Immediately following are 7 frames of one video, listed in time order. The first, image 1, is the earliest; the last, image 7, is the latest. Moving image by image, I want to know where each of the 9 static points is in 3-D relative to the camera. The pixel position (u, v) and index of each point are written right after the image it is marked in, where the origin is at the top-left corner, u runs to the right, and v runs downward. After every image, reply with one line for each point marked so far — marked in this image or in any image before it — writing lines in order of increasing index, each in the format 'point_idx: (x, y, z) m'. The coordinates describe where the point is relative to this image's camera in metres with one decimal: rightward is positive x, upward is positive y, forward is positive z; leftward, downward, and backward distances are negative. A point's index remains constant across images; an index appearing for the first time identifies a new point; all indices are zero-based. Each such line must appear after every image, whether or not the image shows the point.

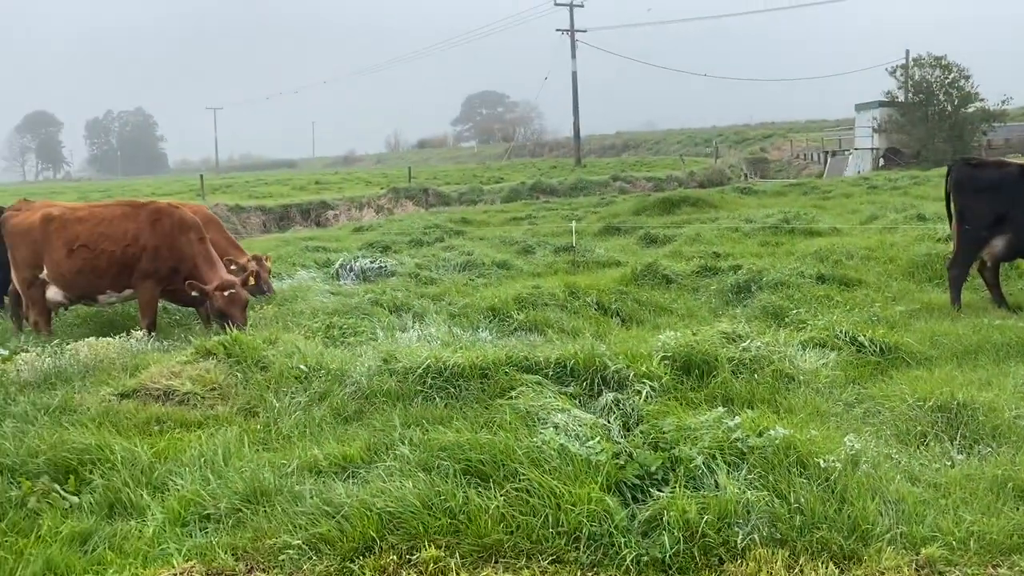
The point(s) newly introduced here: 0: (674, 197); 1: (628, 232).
0: (+3.7, +2.0, +20.0) m
1: (+2.1, +1.0, +16.0) m
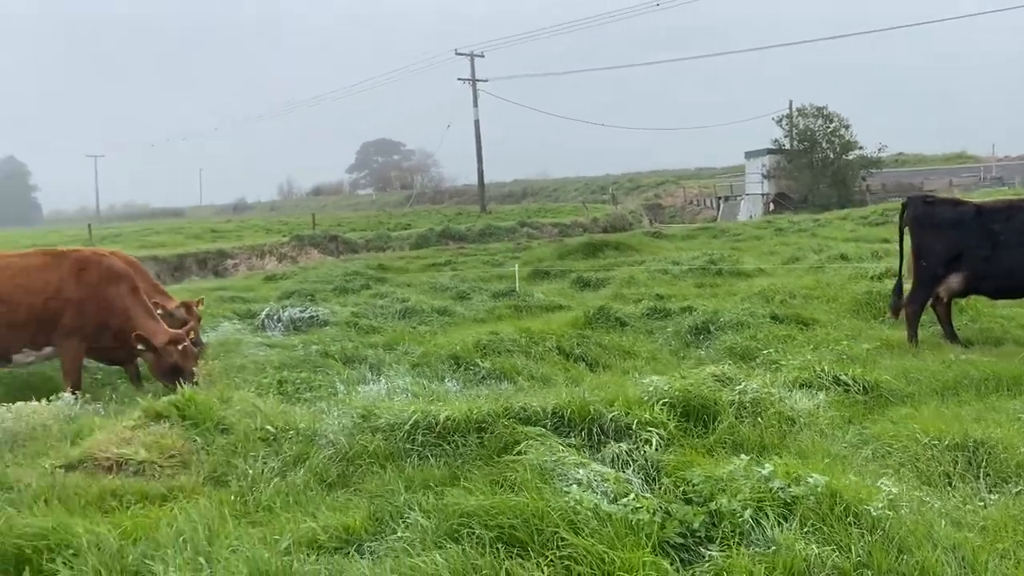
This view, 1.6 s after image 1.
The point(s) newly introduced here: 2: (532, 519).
0: (+1.9, +1.0, +20.0) m
1: (+0.9, +0.2, +15.8) m
2: (+0.1, -1.0, +3.8) m
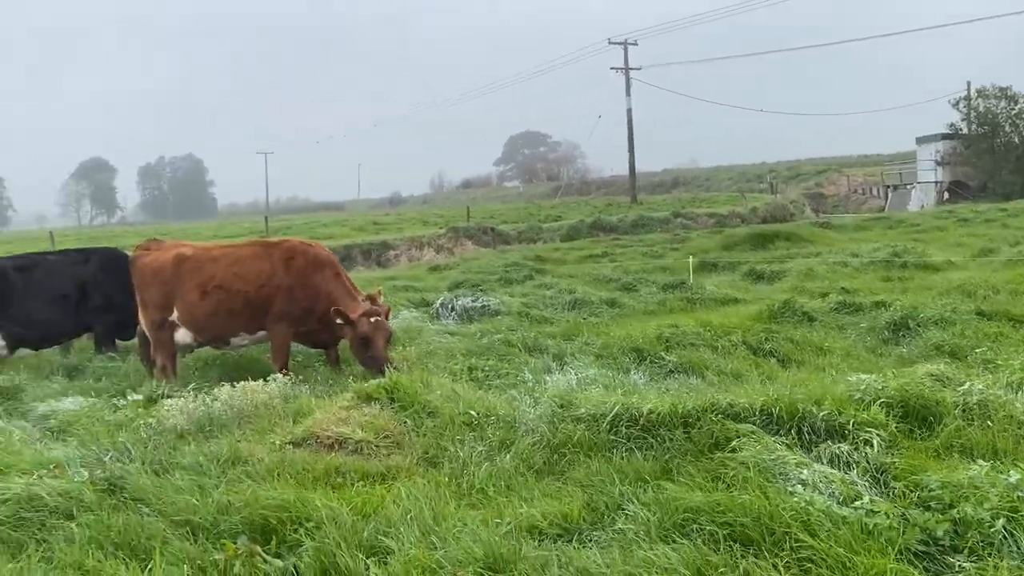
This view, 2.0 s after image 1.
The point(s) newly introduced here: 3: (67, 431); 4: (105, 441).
0: (+5.5, +1.2, +19.4) m
1: (+3.8, +0.4, +15.4) m
2: (+1.1, -1.0, +3.7) m
3: (-3.1, -1.0, +6.0) m
4: (-2.5, -1.0, +5.4) m
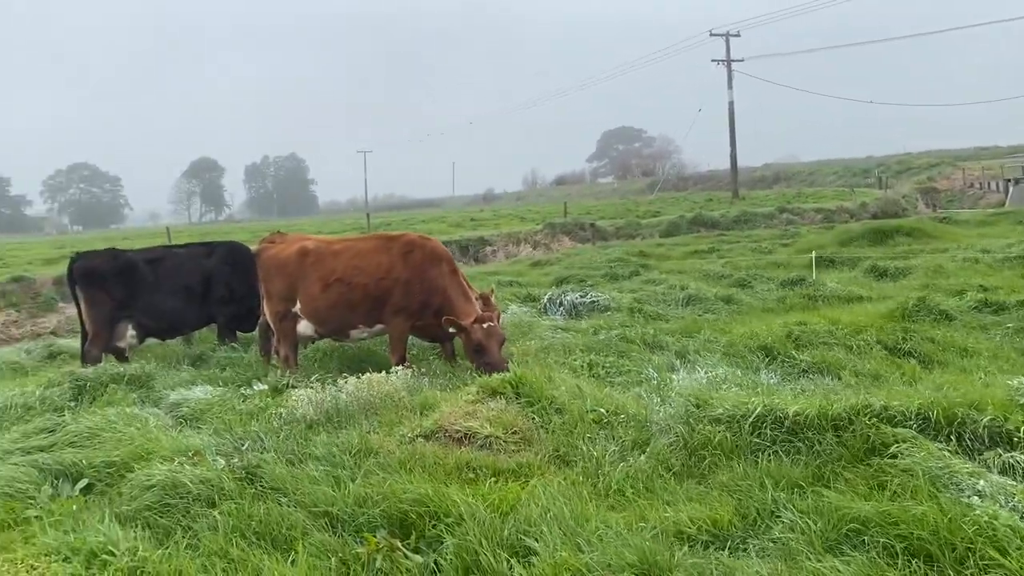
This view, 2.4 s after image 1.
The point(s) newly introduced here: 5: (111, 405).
0: (+7.8, +1.2, +18.5) m
1: (+5.7, +0.4, +14.7) m
2: (+1.7, -1.0, +3.4) m
3: (-2.2, -0.9, +6.1) m
4: (-1.7, -0.9, +5.5) m
5: (-3.1, -0.9, +6.7) m
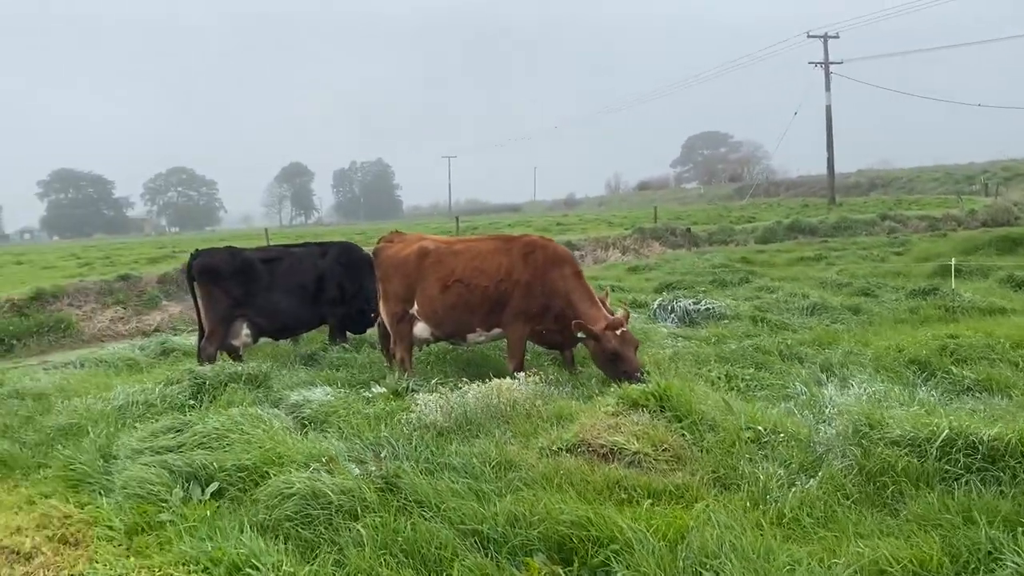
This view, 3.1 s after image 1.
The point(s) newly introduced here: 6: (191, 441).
0: (+9.8, +1.0, +17.3) m
1: (+7.4, +0.2, +13.8) m
2: (+2.3, -1.0, +2.9) m
3: (-1.3, -0.9, +5.9) m
4: (-0.9, -0.9, +5.3) m
5: (-2.1, -0.9, +6.6) m
6: (-2.0, -1.0, +5.4) m
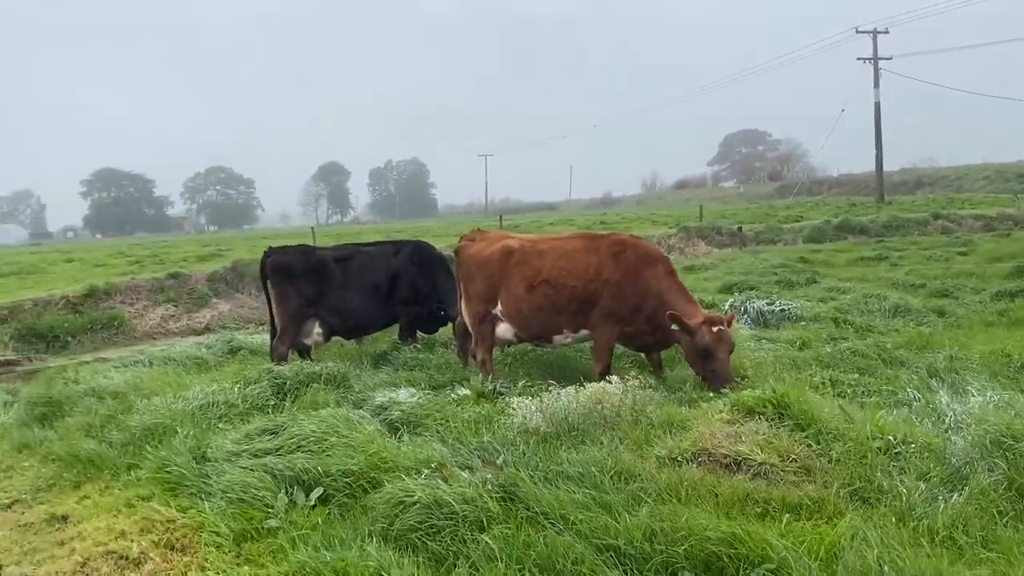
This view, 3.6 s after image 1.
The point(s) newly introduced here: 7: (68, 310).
0: (+10.9, +1.0, +16.7) m
1: (+8.3, +0.2, +13.3) m
2: (+2.9, -1.0, +2.6) m
3: (-0.6, -0.9, +5.7) m
4: (-0.2, -0.9, +5.1) m
5: (-1.4, -0.9, +6.5) m
6: (-1.4, -1.0, +5.3) m
7: (-9.3, -0.5, +18.1) m
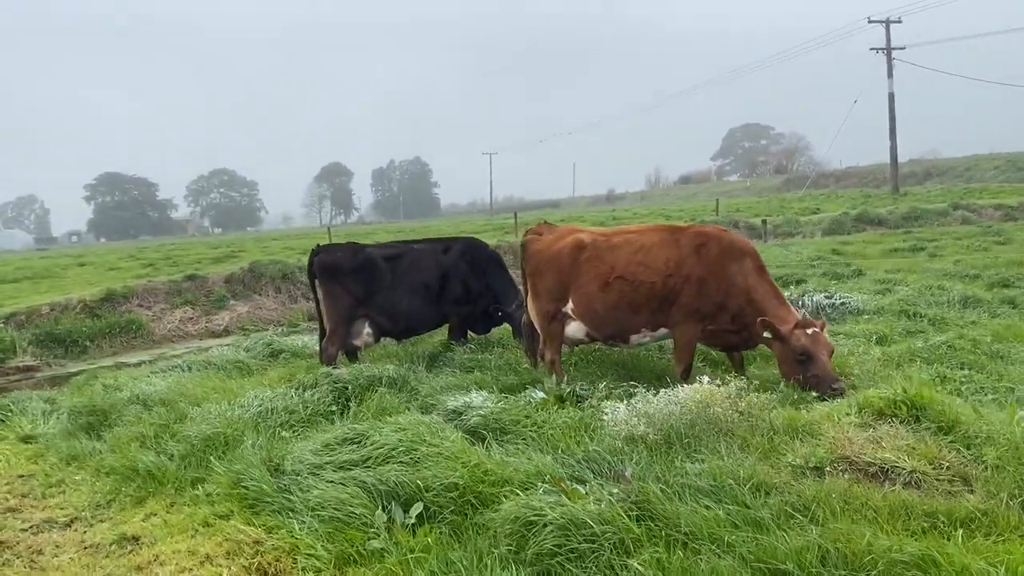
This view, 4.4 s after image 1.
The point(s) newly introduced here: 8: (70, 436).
0: (+11.6, +1.2, +16.2) m
1: (+8.9, +0.4, +12.8) m
2: (+3.4, -0.9, +2.1) m
3: (0.0, -0.9, +5.3) m
4: (+0.4, -0.9, +4.7) m
5: (-0.9, -0.9, +6.1) m
6: (-0.8, -0.9, +4.9) m
7: (-8.6, -0.5, +17.7) m
8: (-3.8, -1.3, +7.5) m
